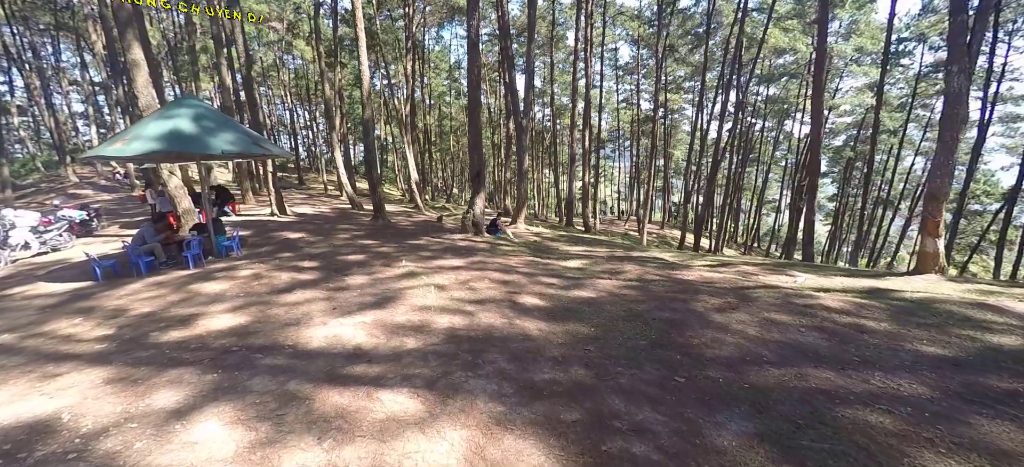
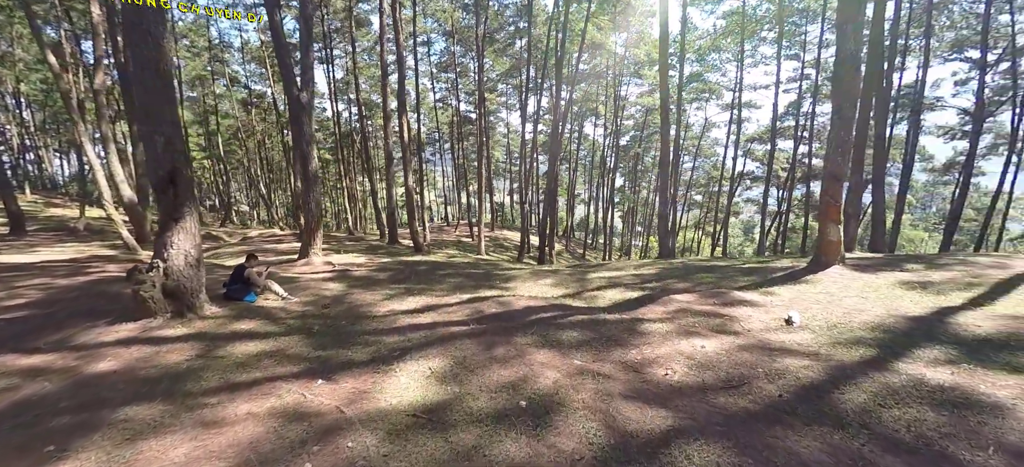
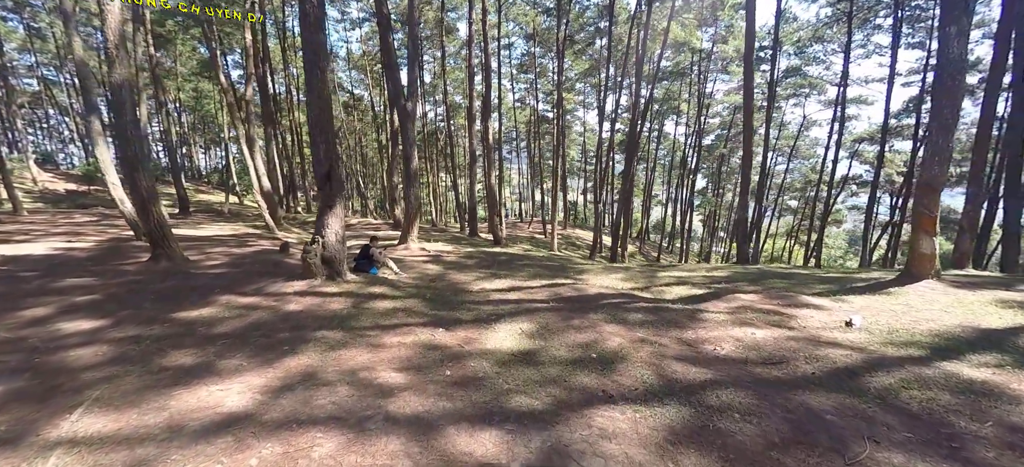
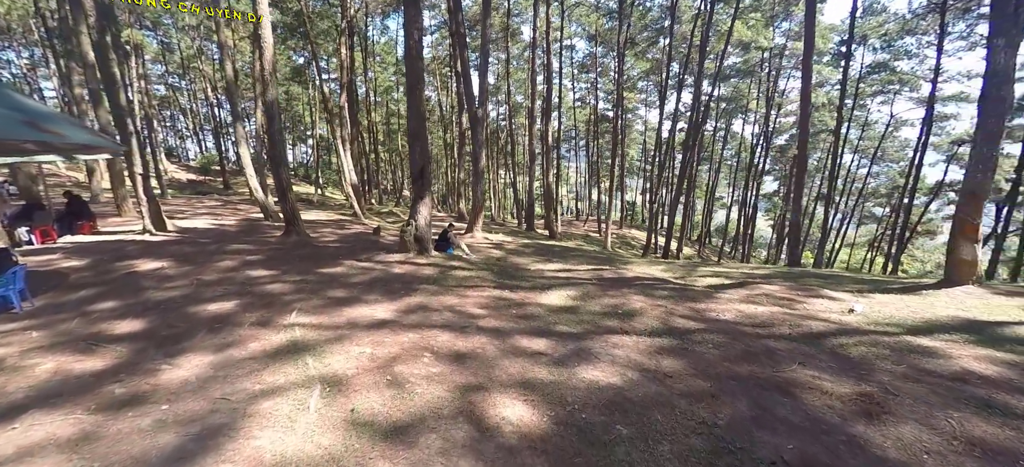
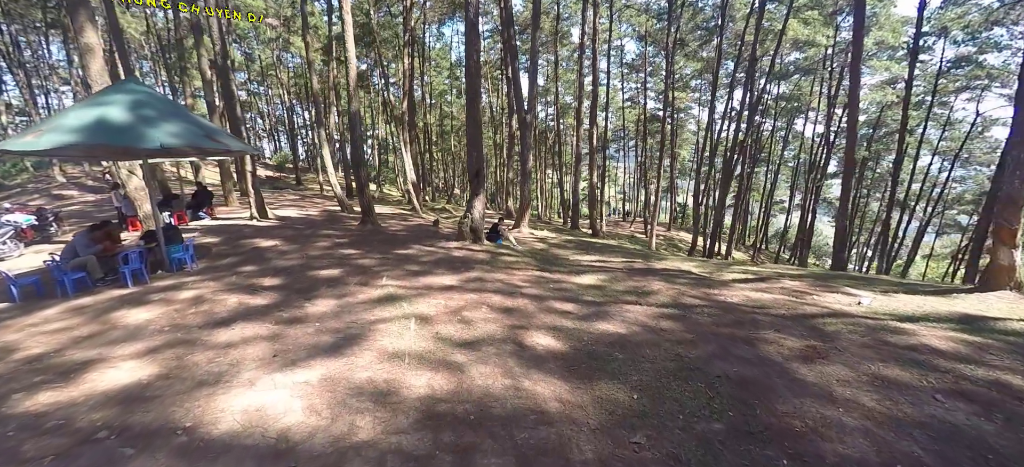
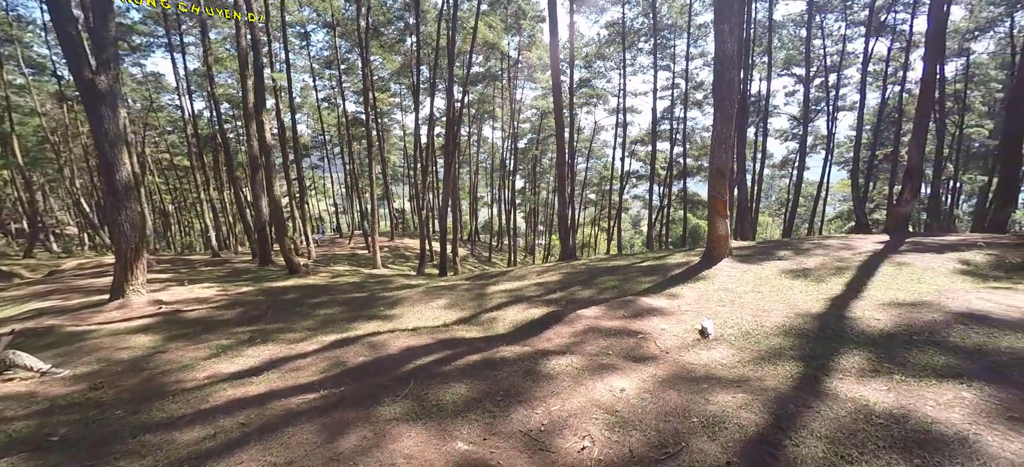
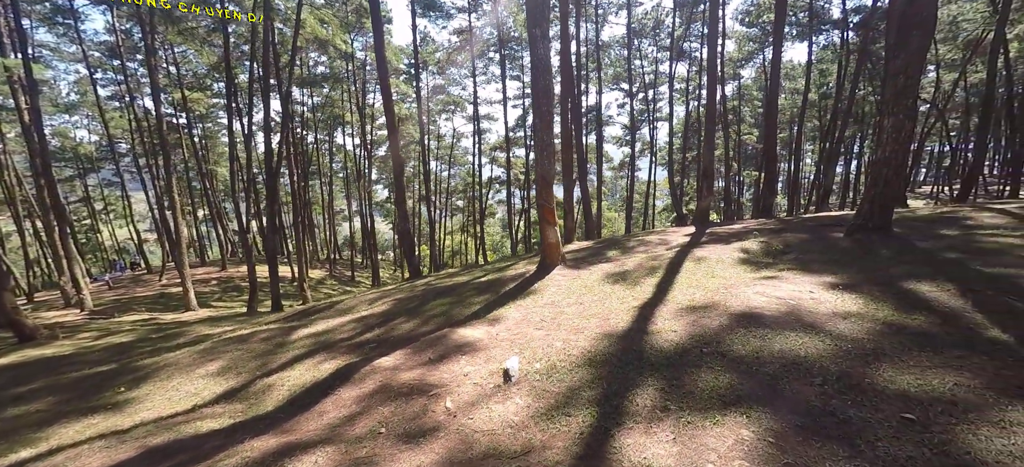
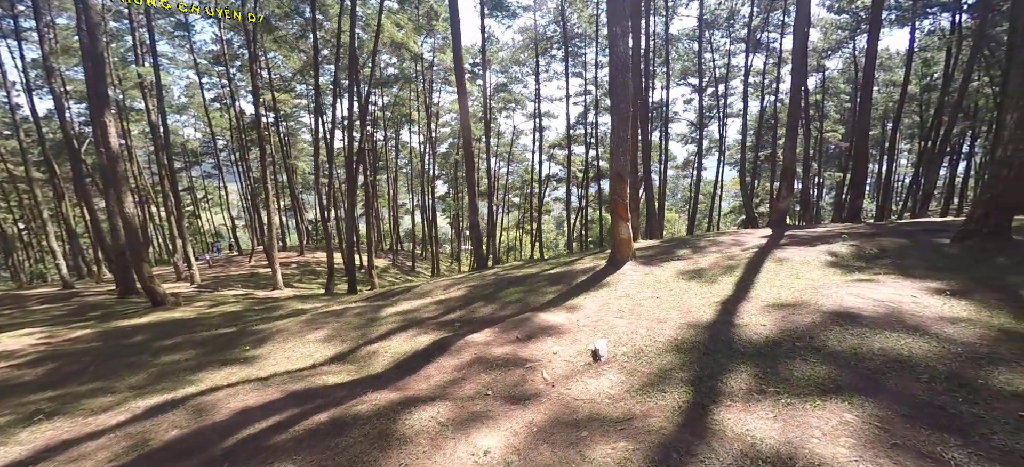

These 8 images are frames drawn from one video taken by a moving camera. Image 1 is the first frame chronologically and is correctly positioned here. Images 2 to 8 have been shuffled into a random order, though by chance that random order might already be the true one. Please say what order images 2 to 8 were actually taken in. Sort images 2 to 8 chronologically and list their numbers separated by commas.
5, 4, 3, 2, 6, 8, 7
